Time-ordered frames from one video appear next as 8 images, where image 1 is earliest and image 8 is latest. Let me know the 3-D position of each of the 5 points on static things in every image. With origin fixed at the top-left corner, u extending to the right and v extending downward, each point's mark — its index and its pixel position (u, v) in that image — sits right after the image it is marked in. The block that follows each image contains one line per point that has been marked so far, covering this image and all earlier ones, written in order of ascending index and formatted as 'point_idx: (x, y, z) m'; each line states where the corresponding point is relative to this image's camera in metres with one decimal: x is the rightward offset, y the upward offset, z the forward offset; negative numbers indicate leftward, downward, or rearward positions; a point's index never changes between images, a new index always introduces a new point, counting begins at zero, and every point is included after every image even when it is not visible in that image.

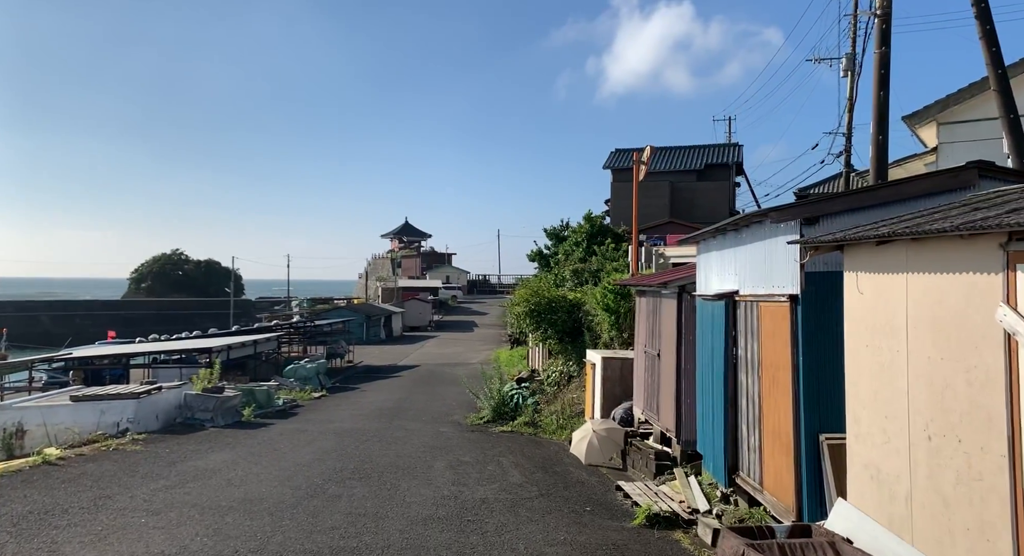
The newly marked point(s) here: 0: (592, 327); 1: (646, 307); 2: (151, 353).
0: (+1.4, -0.8, +12.2) m
1: (+1.6, -0.4, +8.4) m
2: (-8.8, -1.8, +17.0) m
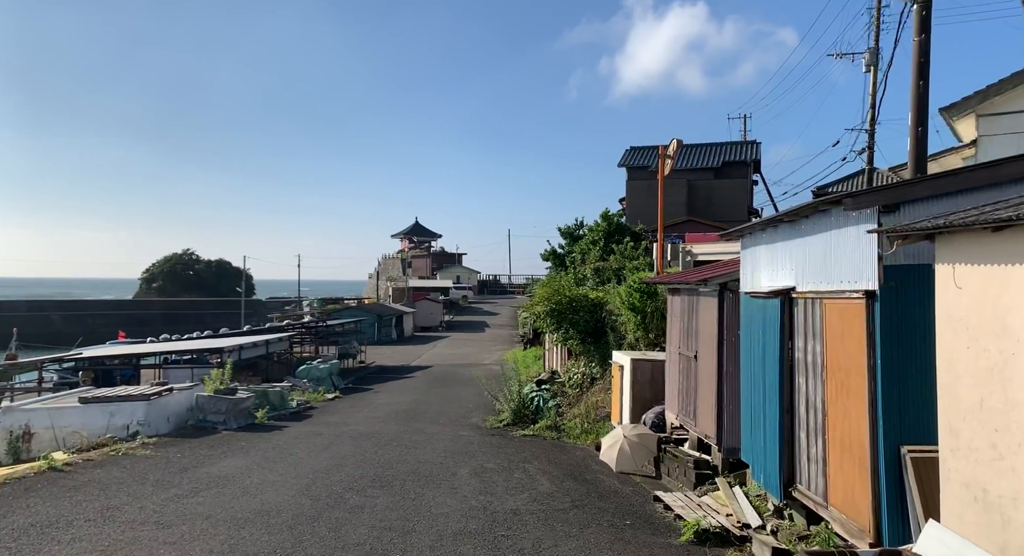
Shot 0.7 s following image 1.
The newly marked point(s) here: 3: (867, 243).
0: (+1.8, -0.8, +11.8) m
1: (+1.9, -0.3, +8.0) m
2: (-8.4, -1.8, +16.7) m
3: (+2.0, +0.2, +4.0) m
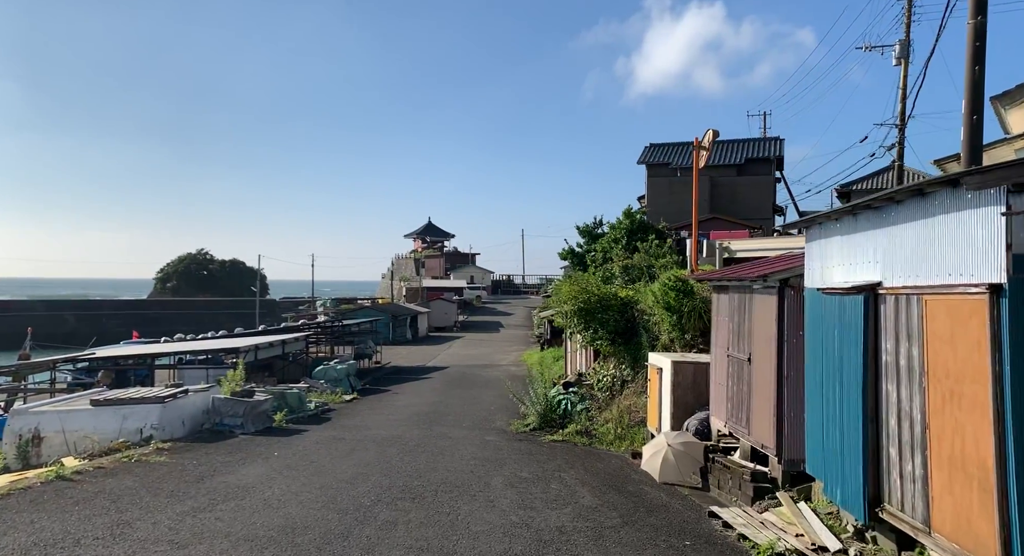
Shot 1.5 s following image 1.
0: (+2.2, -0.8, +11.2) m
1: (+2.3, -0.3, +7.5) m
2: (-7.8, -1.8, +16.4) m
3: (+2.3, +0.2, +3.4) m
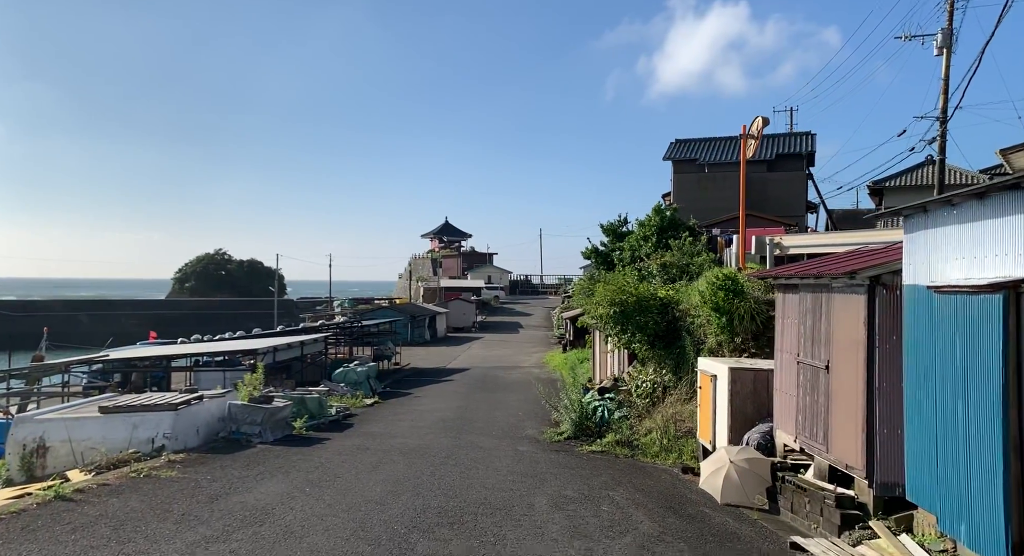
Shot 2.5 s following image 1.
0: (+2.7, -0.8, +10.5) m
1: (+2.7, -0.3, +6.7) m
2: (-7.2, -1.8, +15.8) m
3: (+2.7, +0.3, +2.6) m
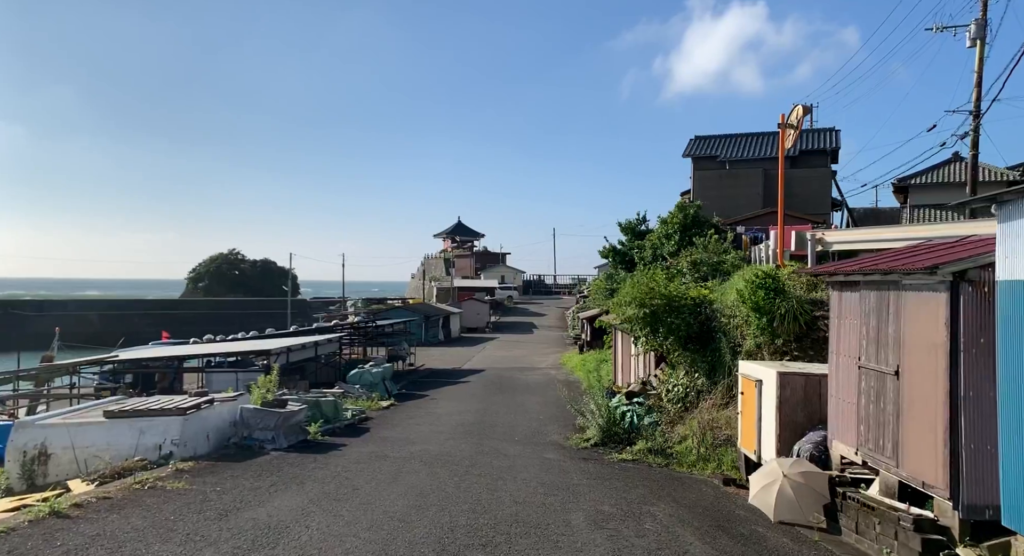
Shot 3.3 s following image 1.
0: (+3.1, -0.7, +9.9) m
1: (+3.0, -0.3, +6.1) m
2: (-6.8, -1.7, +15.4) m
3: (+2.9, +0.3, +2.1) m
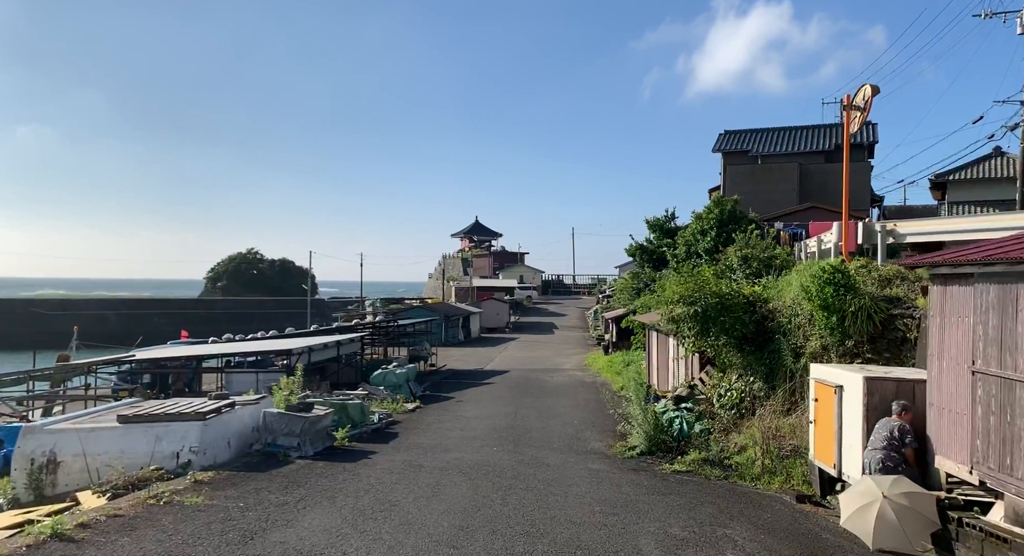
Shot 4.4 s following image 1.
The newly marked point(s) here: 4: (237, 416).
0: (+3.6, -0.7, +9.1) m
1: (+3.5, -0.2, +5.3) m
2: (-6.1, -1.7, +14.8) m
3: (+3.3, +0.4, +1.3) m
4: (-3.2, -1.6, +8.2) m
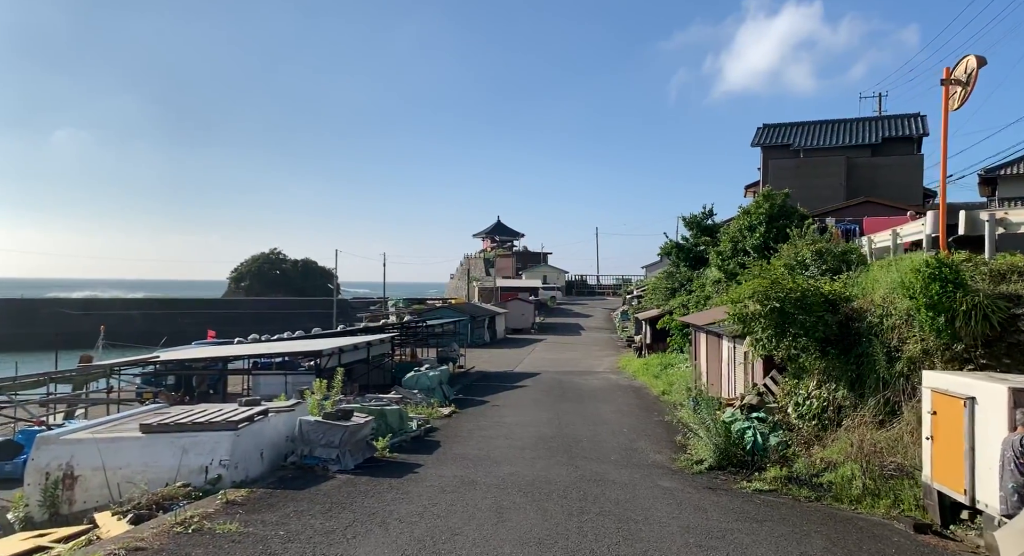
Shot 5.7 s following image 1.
0: (+4.3, -0.6, +8.1) m
1: (+4.1, -0.1, +4.4) m
2: (-5.2, -1.6, +14.1) m
3: (+3.7, +0.4, +0.3) m
4: (-2.6, -1.6, +7.4) m
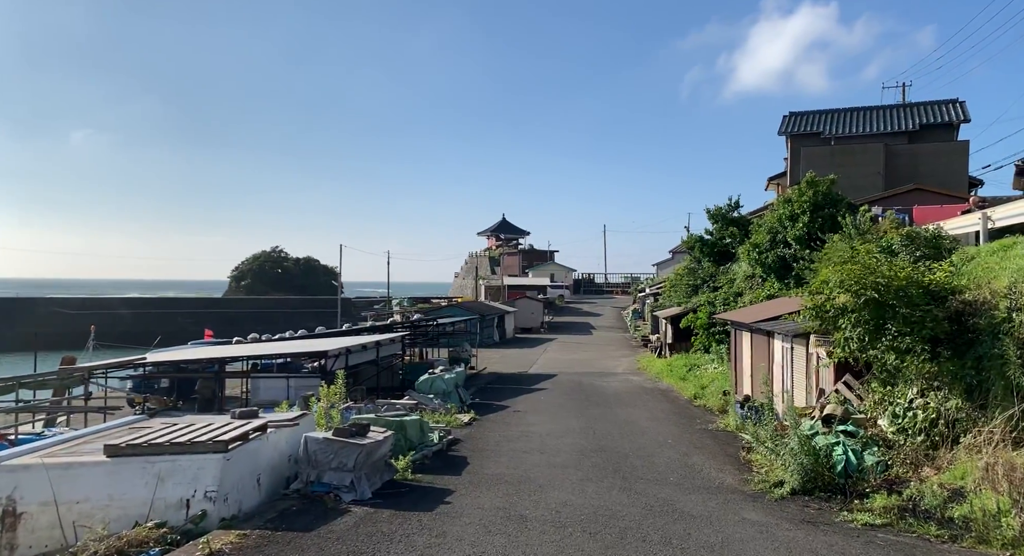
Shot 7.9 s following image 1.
0: (+4.8, -0.5, +6.7) m
1: (+4.5, 0.0, +2.9) m
2: (-4.8, -1.5, +12.7) m
3: (+4.2, +0.5, -1.1) m
4: (-2.1, -1.4, +6.0) m
